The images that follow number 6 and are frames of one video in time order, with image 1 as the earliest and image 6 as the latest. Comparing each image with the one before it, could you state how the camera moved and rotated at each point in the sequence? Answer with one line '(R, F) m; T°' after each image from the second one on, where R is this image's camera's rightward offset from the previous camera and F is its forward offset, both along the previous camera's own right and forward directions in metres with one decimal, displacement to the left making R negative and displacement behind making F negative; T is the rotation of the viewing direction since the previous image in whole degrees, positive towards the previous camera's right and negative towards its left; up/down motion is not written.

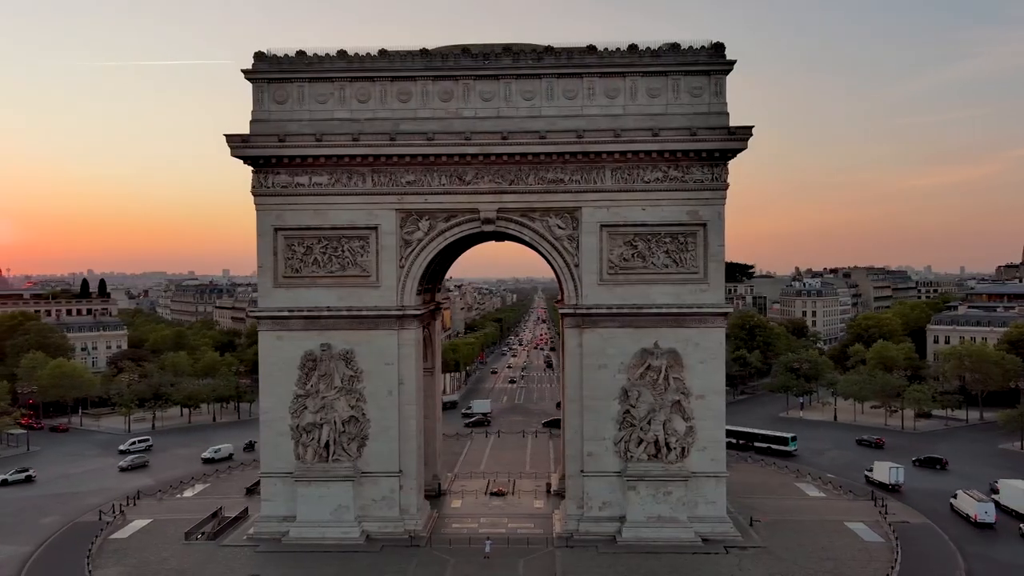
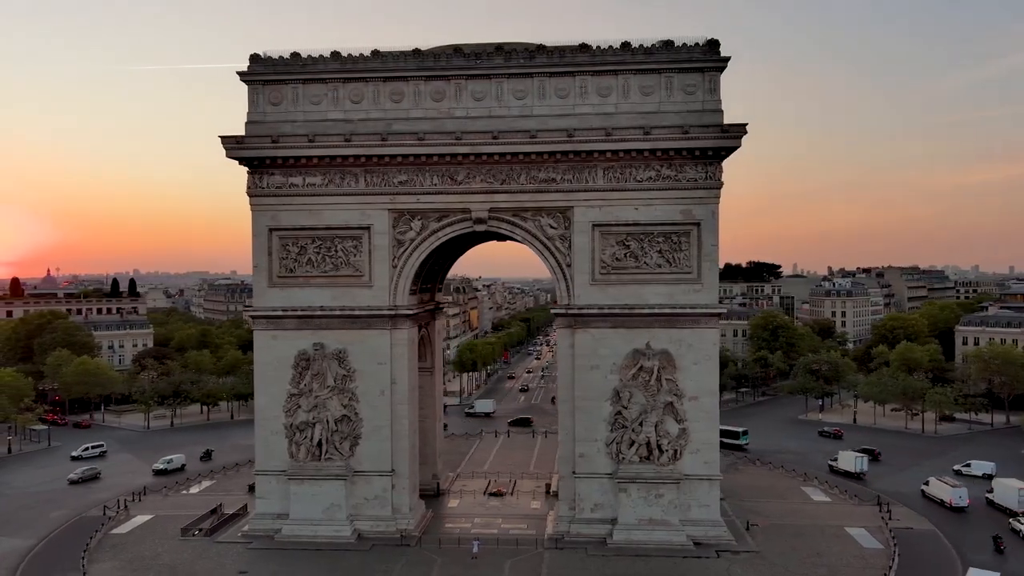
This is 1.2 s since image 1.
(+1.3, +0.1) m; -2°
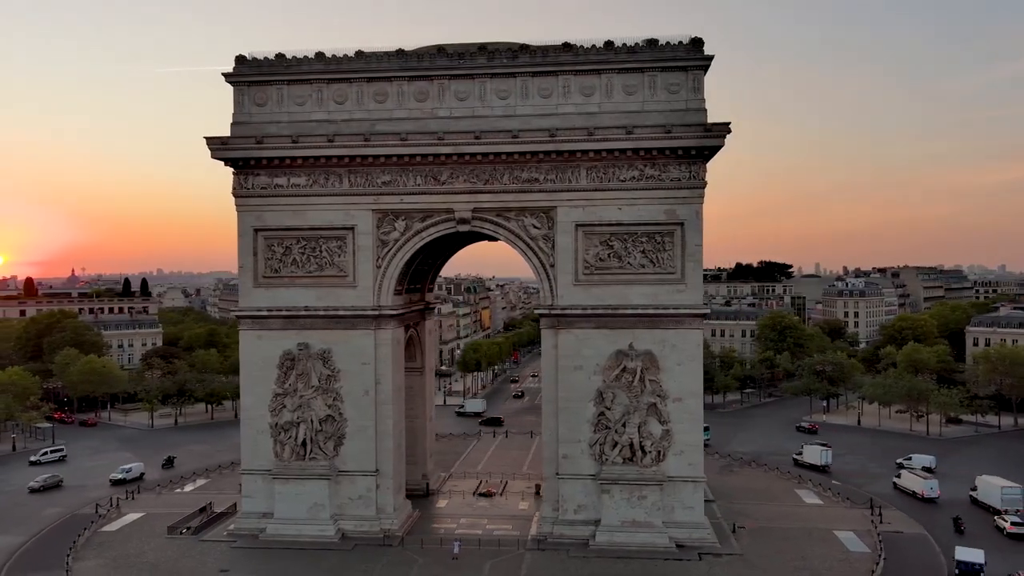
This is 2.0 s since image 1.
(+1.1, +0.1) m; -1°
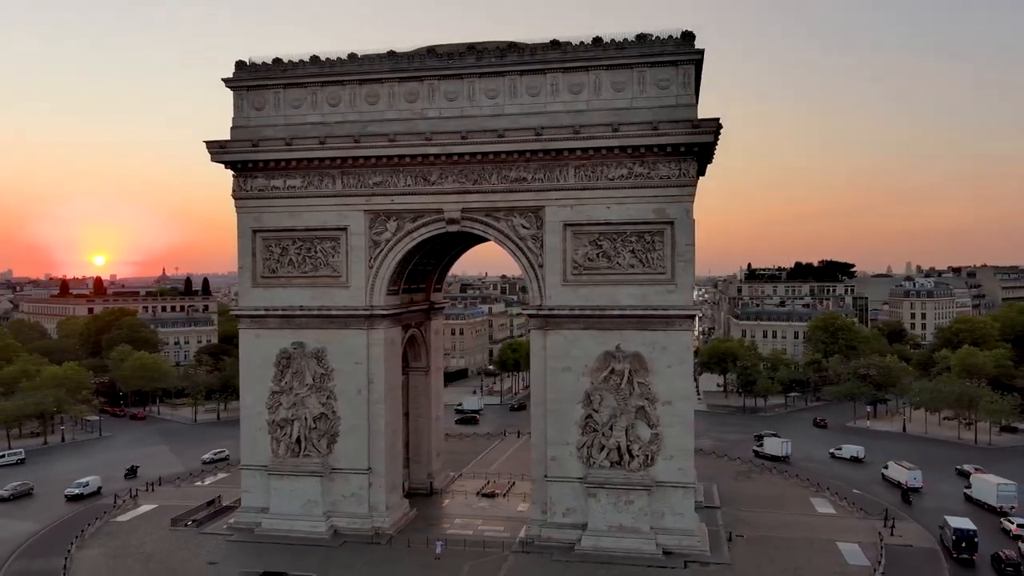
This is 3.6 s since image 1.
(+2.6, +0.3) m; -5°
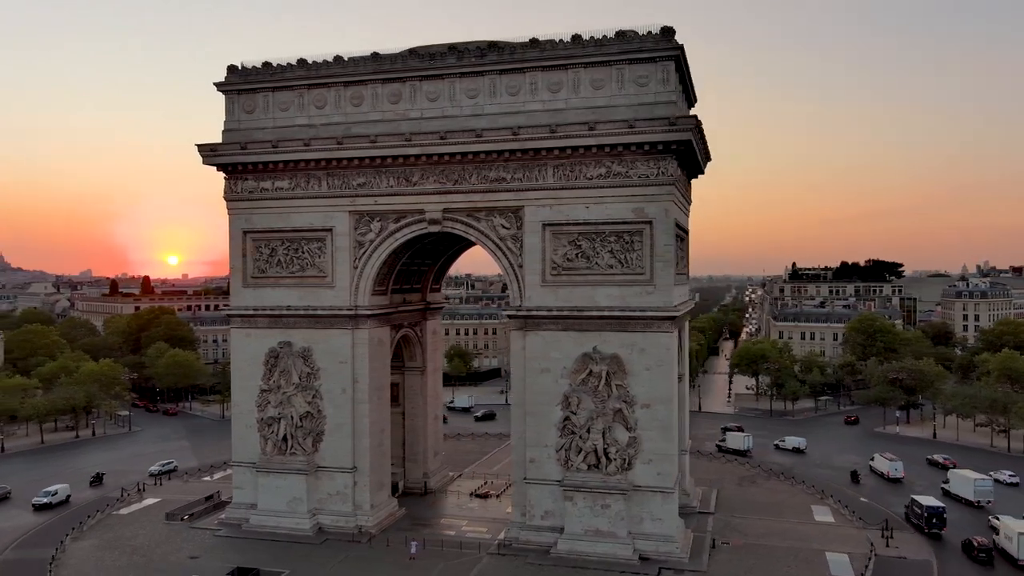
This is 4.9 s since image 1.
(+2.3, +0.2) m; -4°
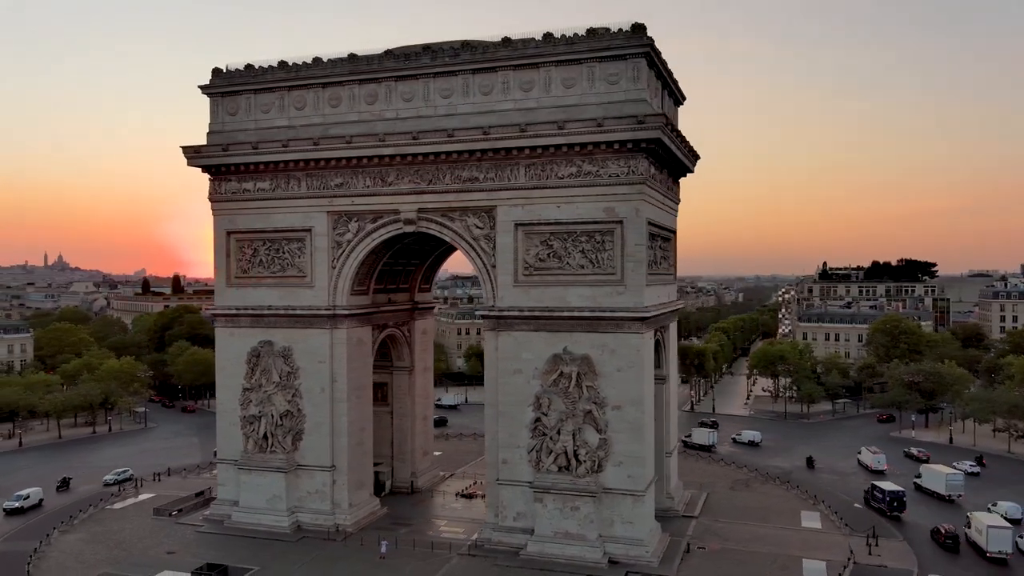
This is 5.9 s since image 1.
(+2.1, +0.1) m; -3°
